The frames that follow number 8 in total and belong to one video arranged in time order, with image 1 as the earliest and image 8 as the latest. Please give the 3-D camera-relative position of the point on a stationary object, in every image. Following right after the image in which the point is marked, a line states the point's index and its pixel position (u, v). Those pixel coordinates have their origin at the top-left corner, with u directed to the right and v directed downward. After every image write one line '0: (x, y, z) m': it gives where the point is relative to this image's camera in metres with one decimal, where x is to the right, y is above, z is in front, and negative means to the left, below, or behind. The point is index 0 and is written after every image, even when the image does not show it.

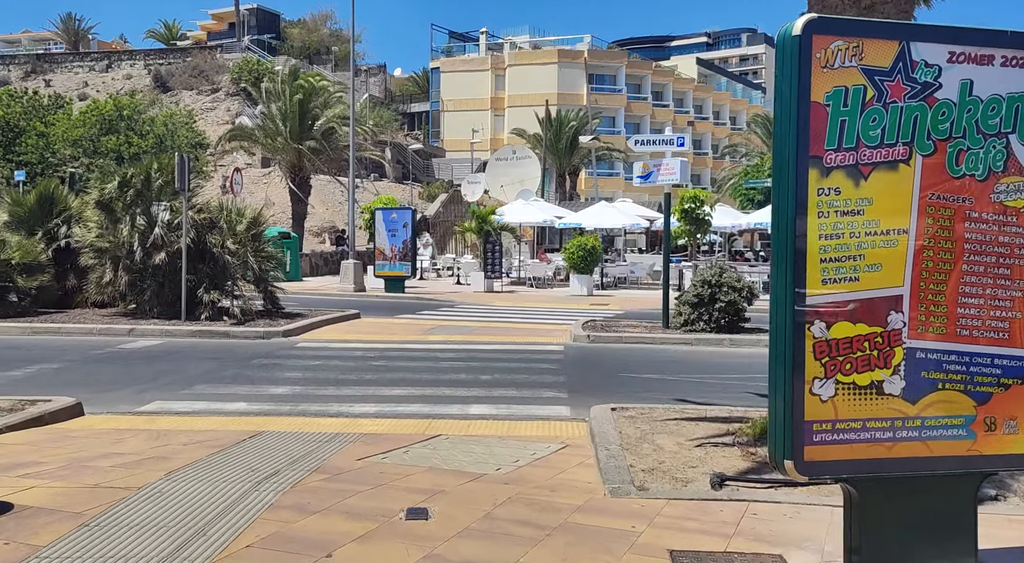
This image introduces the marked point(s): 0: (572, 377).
0: (+0.8, -1.2, +12.8) m
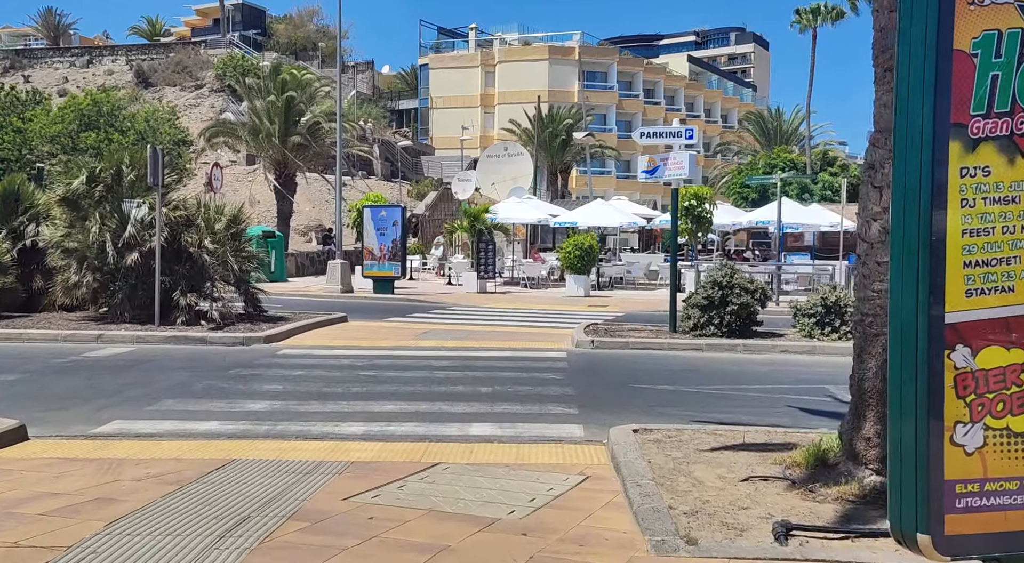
0: (+0.8, -1.2, +11.7) m
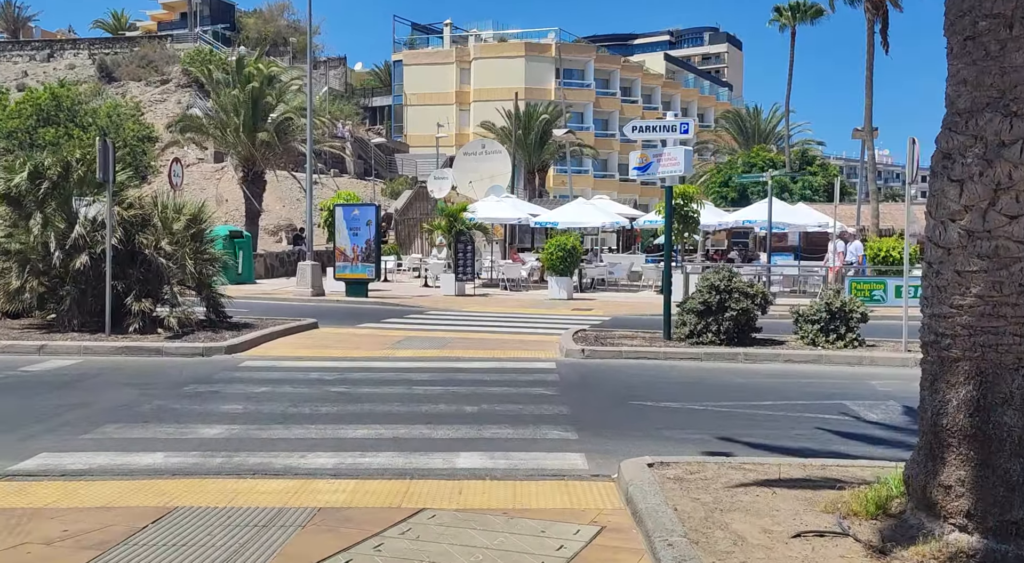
0: (+0.7, -1.3, +10.5) m
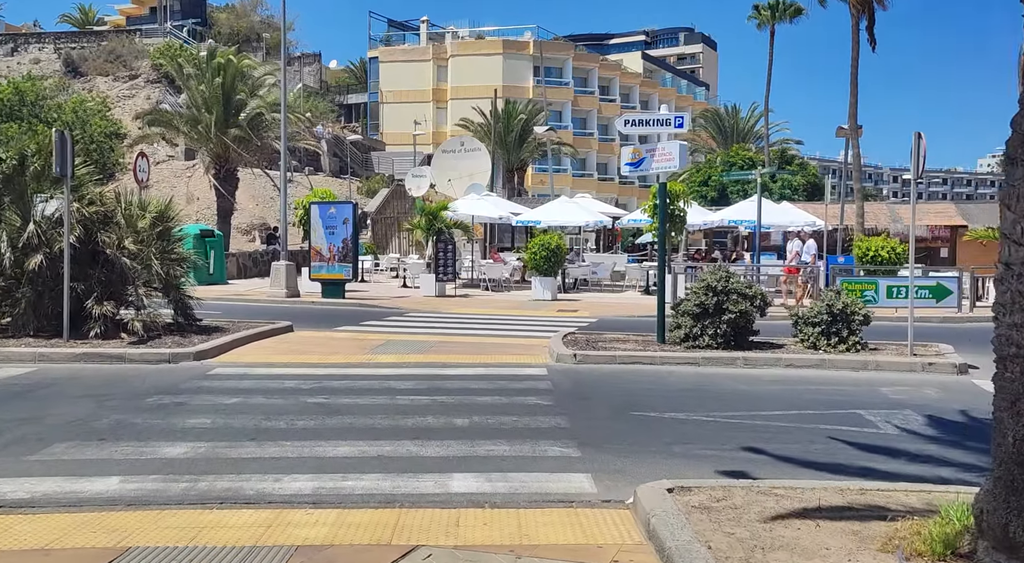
0: (+0.6, -1.3, +9.7) m
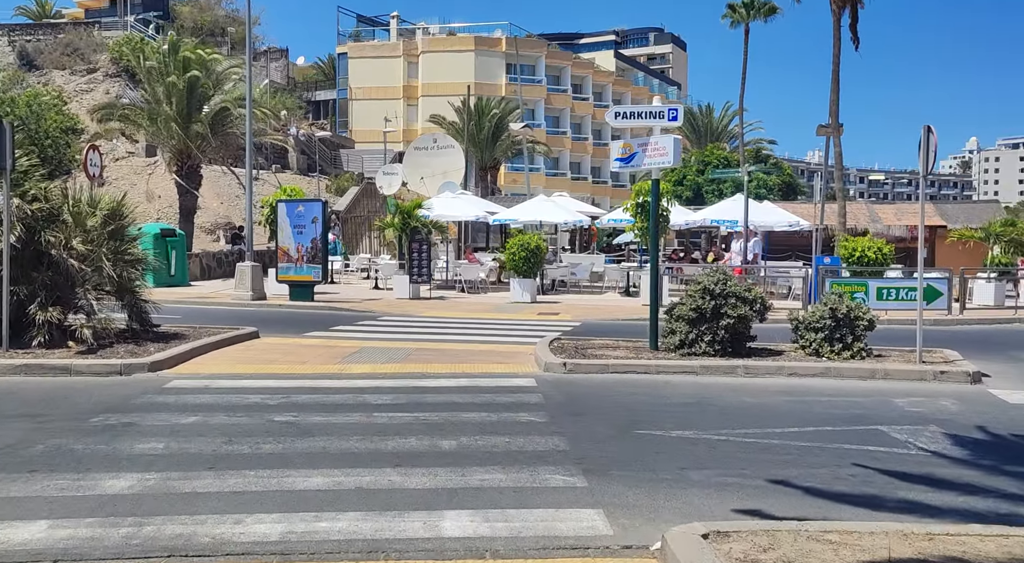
0: (+0.5, -1.3, +8.7) m
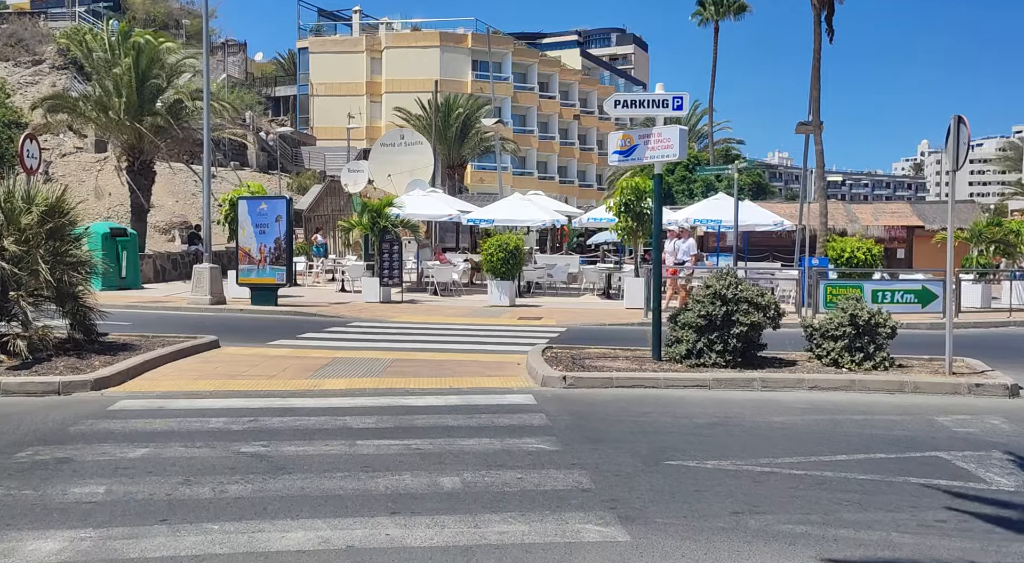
0: (+0.6, -1.4, +7.4) m
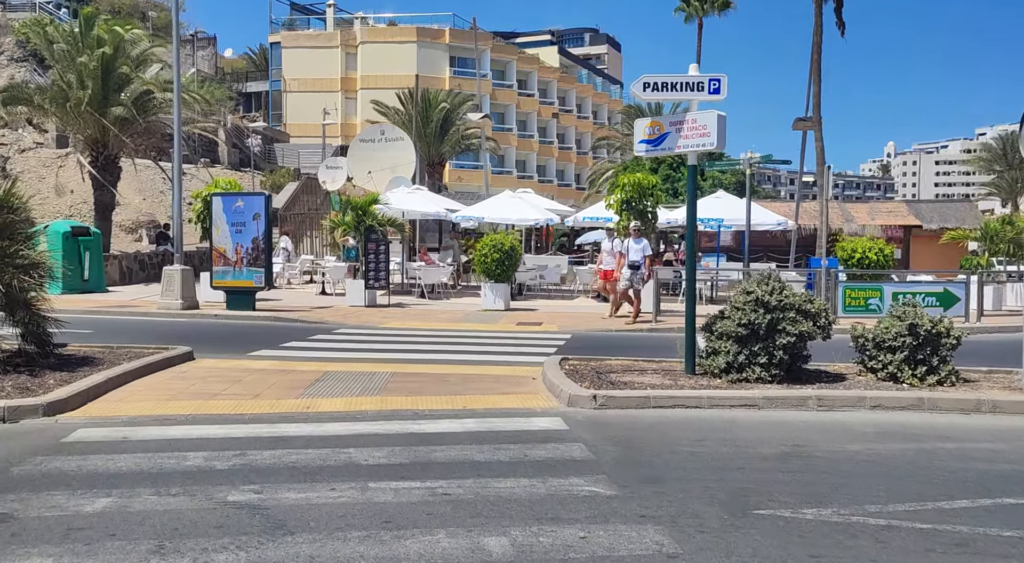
0: (+1.0, -1.4, +5.9) m
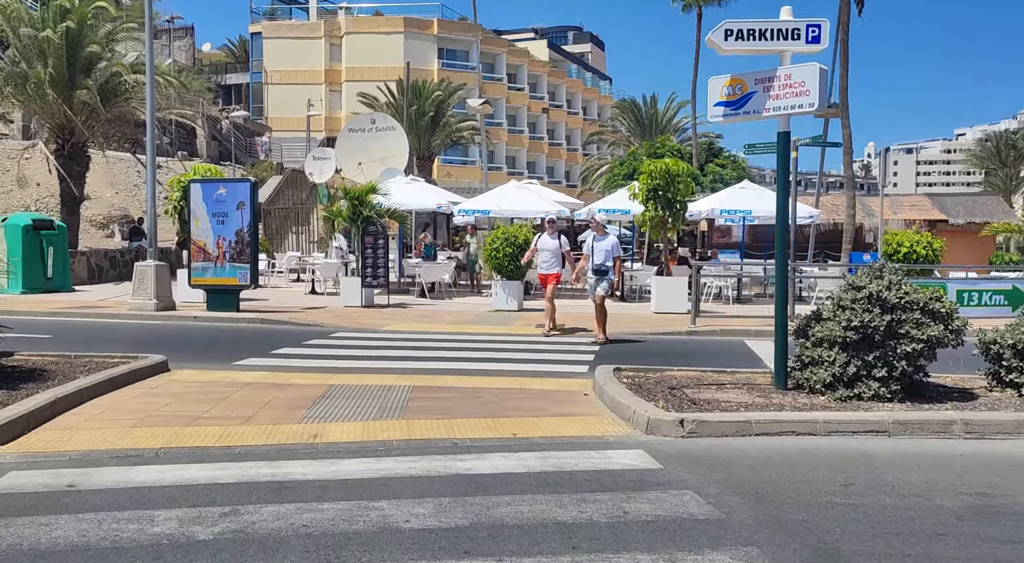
0: (+1.5, -1.4, +3.7) m
